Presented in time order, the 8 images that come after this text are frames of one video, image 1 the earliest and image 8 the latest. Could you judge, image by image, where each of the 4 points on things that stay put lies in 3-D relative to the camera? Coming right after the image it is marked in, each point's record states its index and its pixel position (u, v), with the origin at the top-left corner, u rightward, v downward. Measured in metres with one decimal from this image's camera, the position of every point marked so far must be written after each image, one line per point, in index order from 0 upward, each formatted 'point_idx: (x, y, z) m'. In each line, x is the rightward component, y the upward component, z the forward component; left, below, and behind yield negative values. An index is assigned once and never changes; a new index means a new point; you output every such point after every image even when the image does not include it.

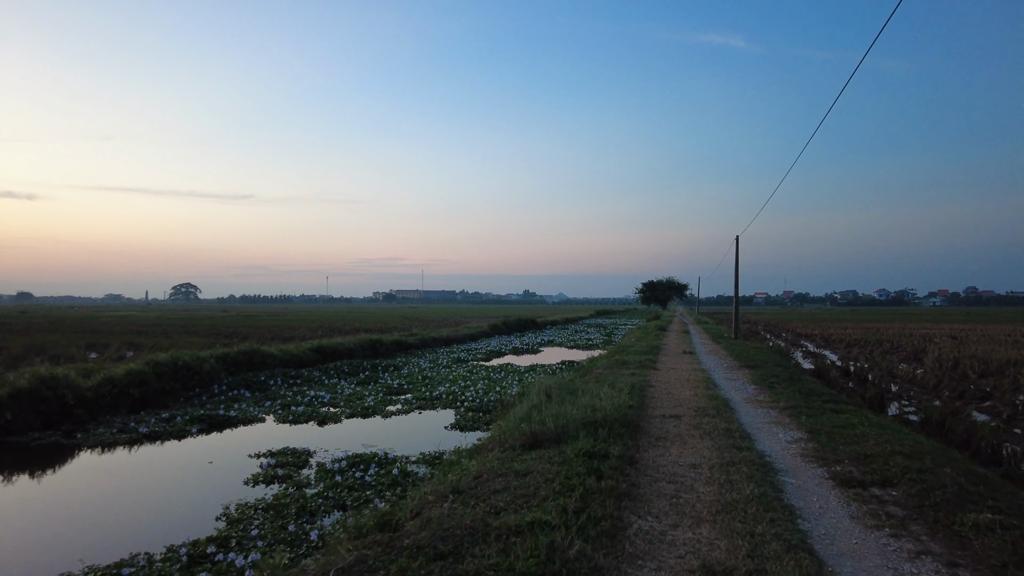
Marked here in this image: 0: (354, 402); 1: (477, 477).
0: (-3.8, -2.7, +15.7) m
1: (-0.3, -1.6, +5.7) m
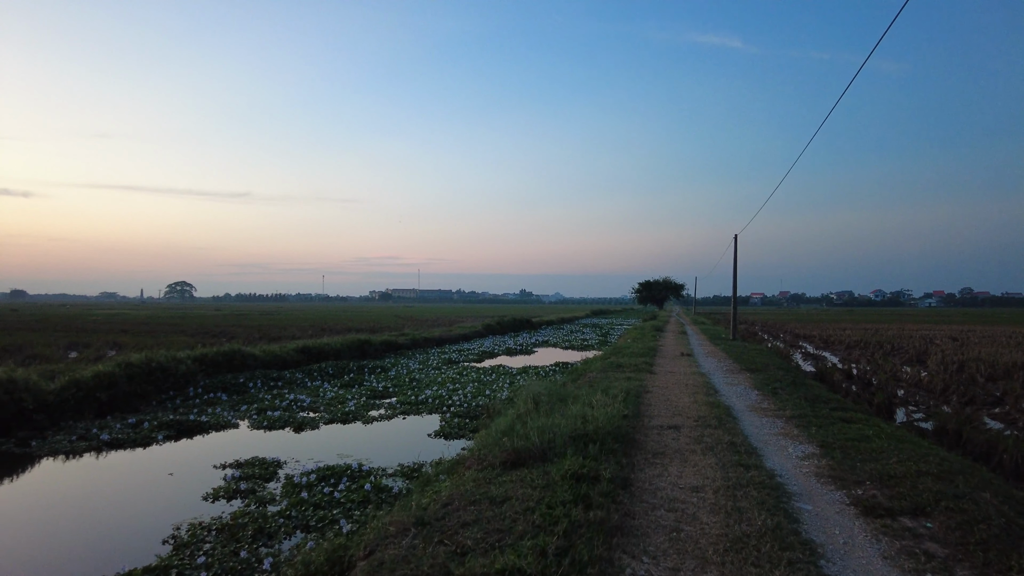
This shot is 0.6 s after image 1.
0: (-4.0, -2.7, +15.0) m
1: (-0.5, -1.6, +4.9) m
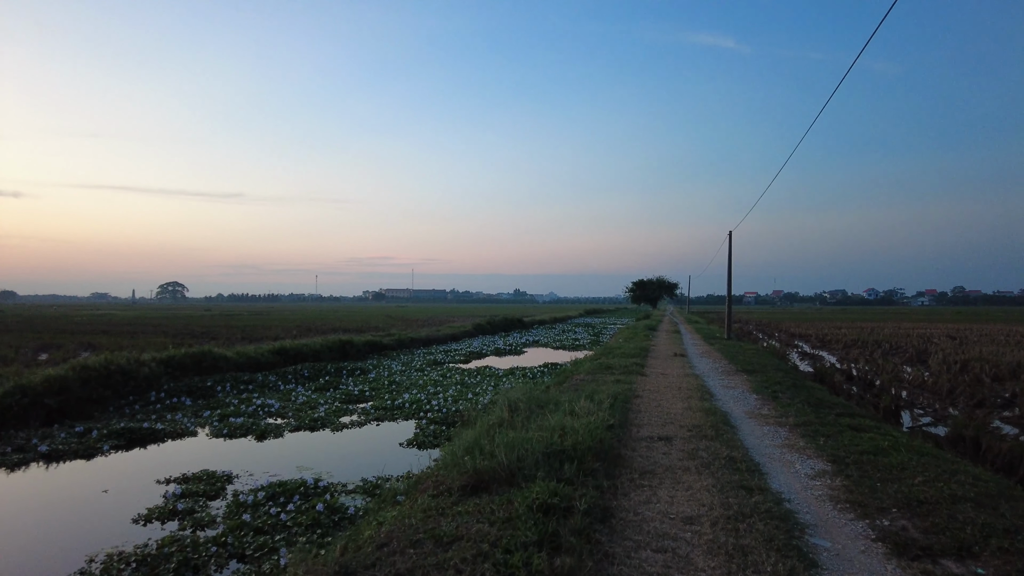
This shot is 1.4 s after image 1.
0: (-4.4, -2.6, +14.0) m
1: (-0.8, -1.5, +4.0) m
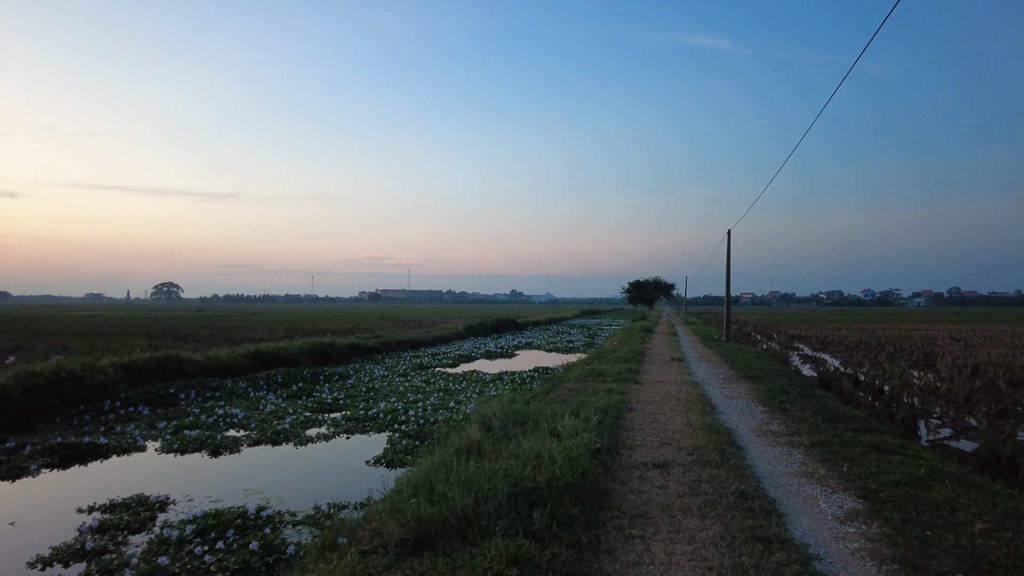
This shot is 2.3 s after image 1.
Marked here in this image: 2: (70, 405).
0: (-4.7, -2.6, +12.9) m
1: (-1.0, -1.5, +2.9) m
2: (-8.8, -2.3, +13.3) m
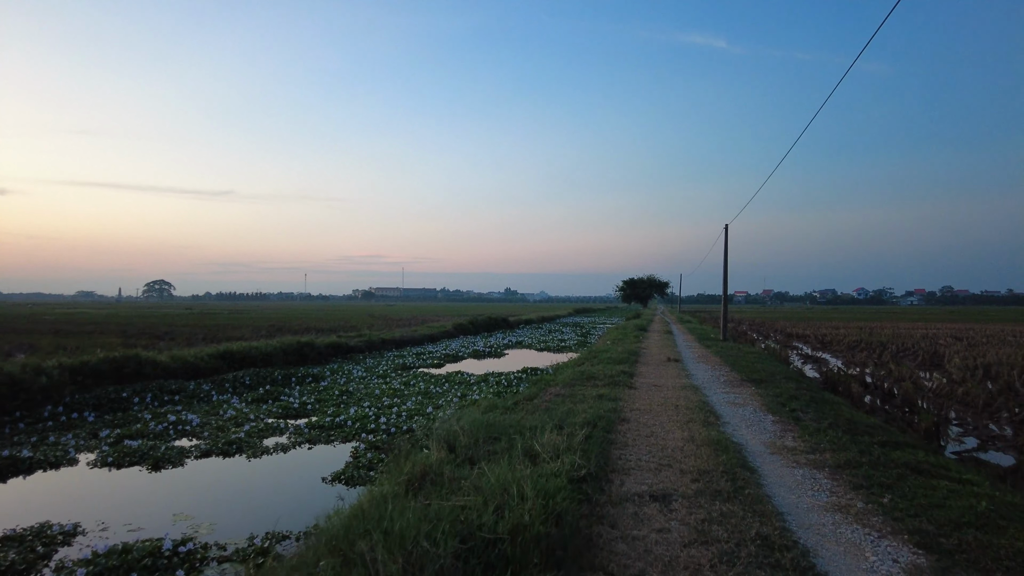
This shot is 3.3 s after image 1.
0: (-5.0, -2.5, +11.6) m
1: (-1.3, -1.5, +1.7) m
2: (-9.1, -2.2, +12.0) m
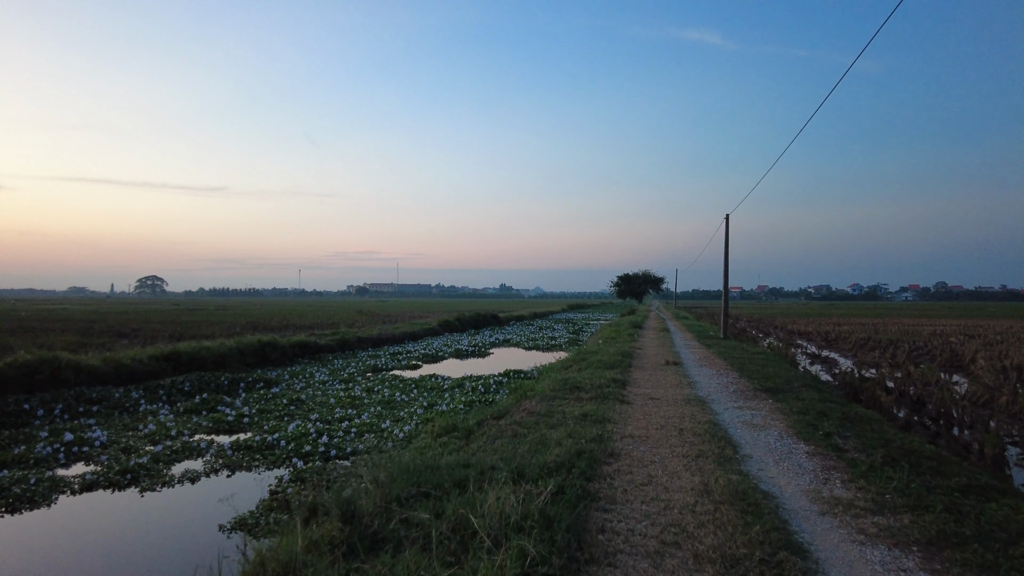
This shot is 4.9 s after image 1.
0: (-5.5, -2.4, +9.5) m
1: (-1.7, -1.4, -0.4) m
2: (-9.6, -2.1, +9.9) m
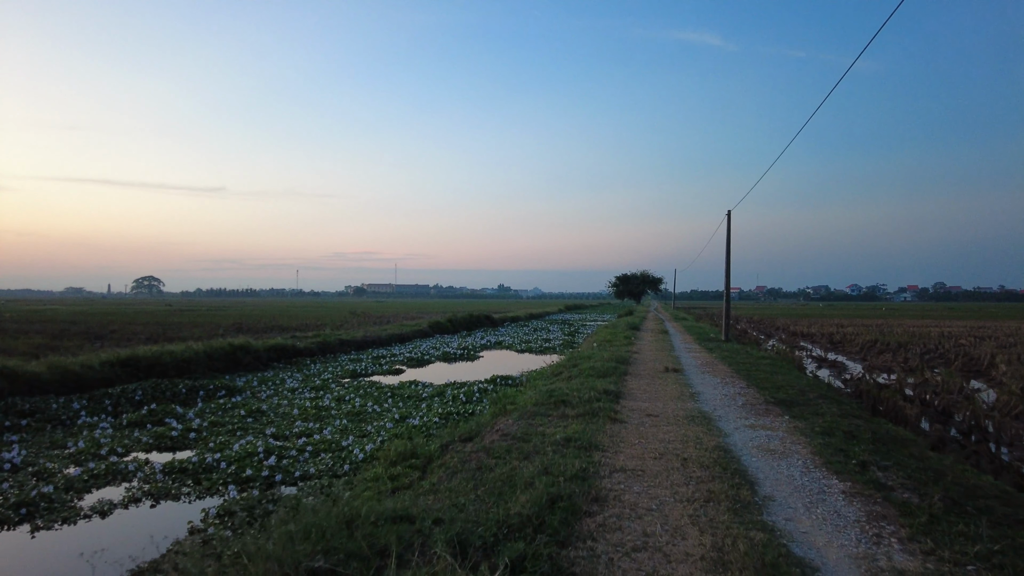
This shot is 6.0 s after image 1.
0: (-5.8, -2.4, +8.2) m
1: (-2.0, -1.4, -1.8) m
2: (-9.9, -2.1, +8.5) m
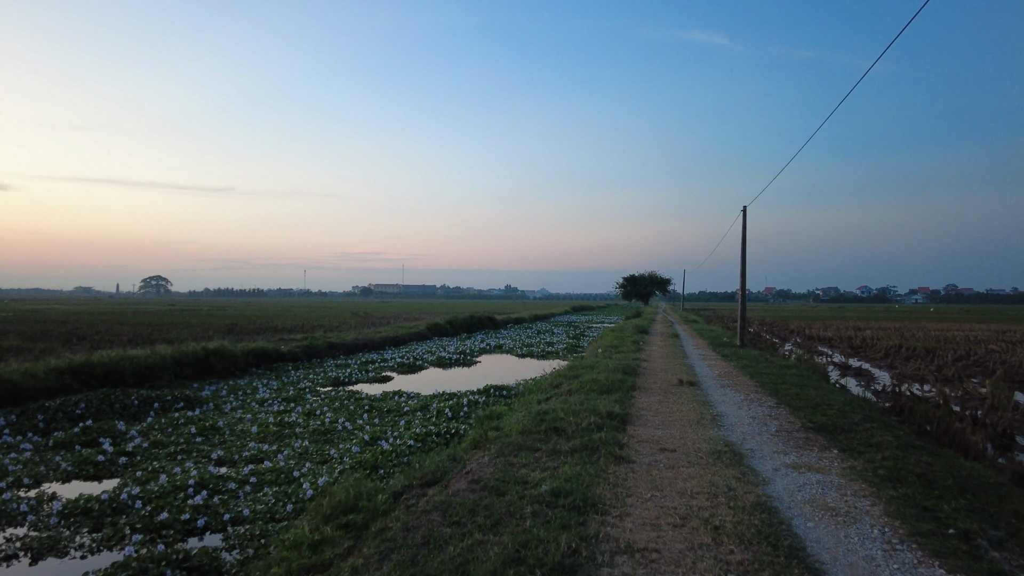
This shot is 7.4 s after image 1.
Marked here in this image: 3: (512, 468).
0: (-6.0, -2.3, +6.6) m
1: (-2.3, -1.4, -3.4) m
2: (-10.1, -2.0, +7.0) m
3: (0.0, -1.5, +5.8) m
